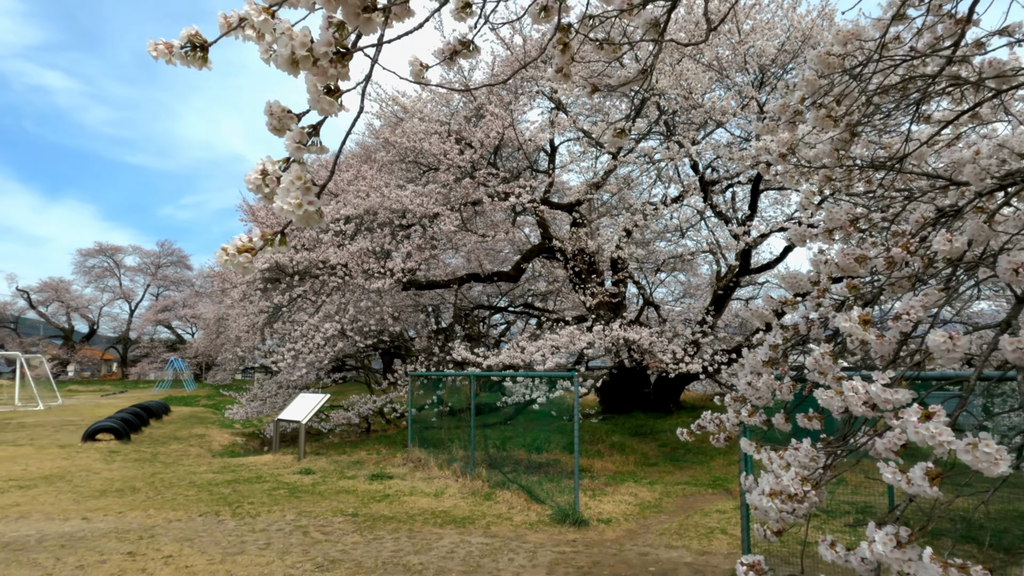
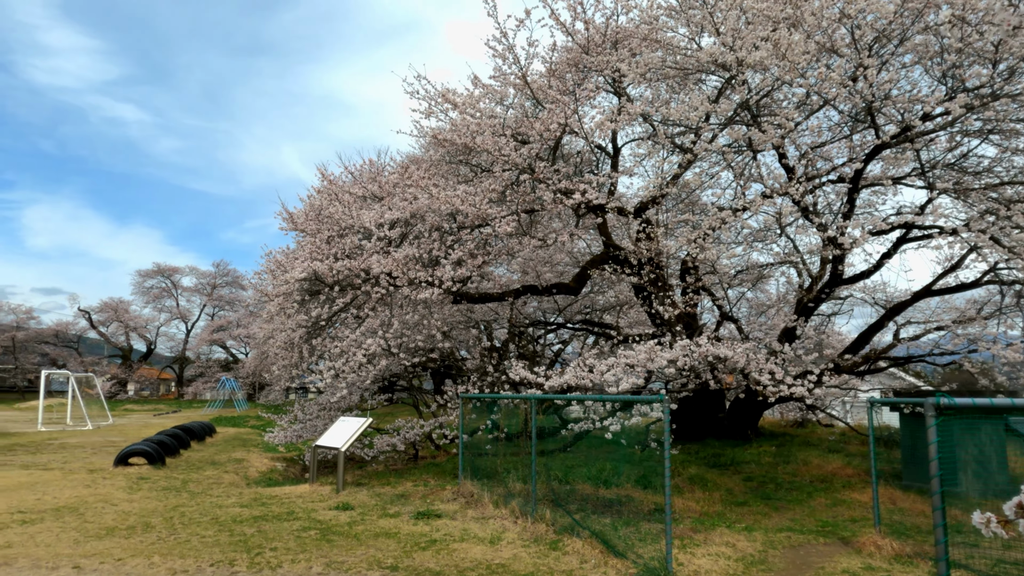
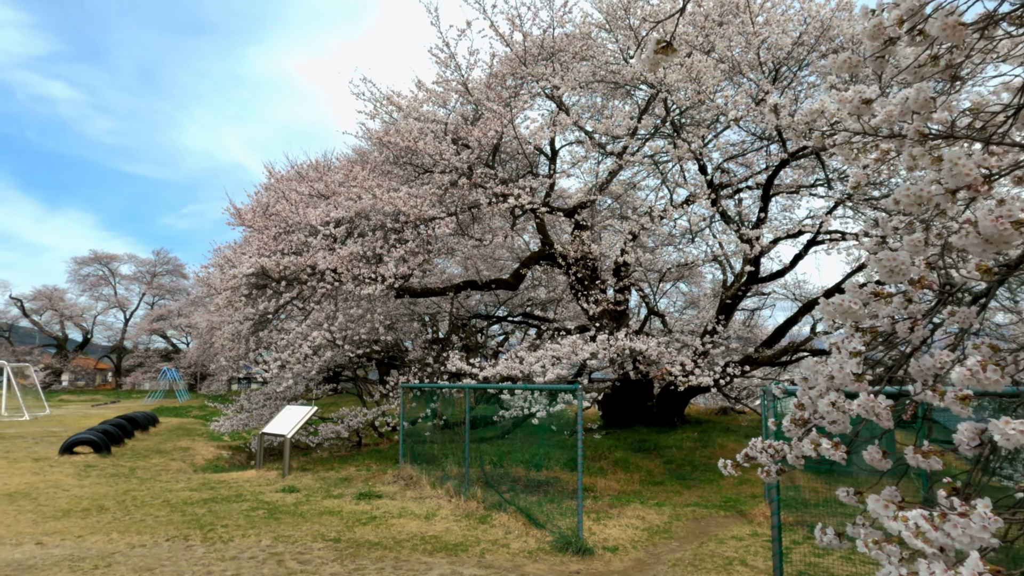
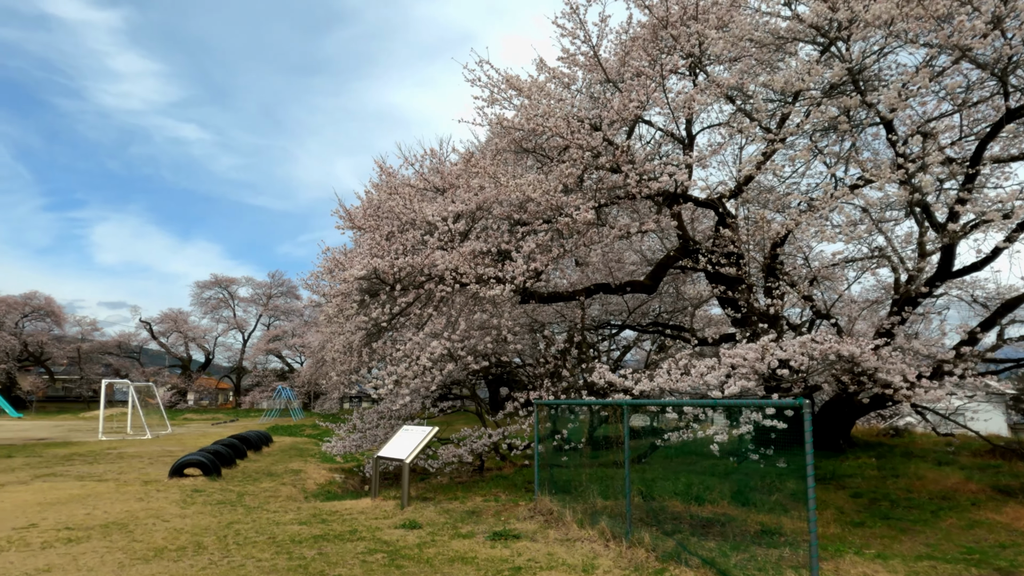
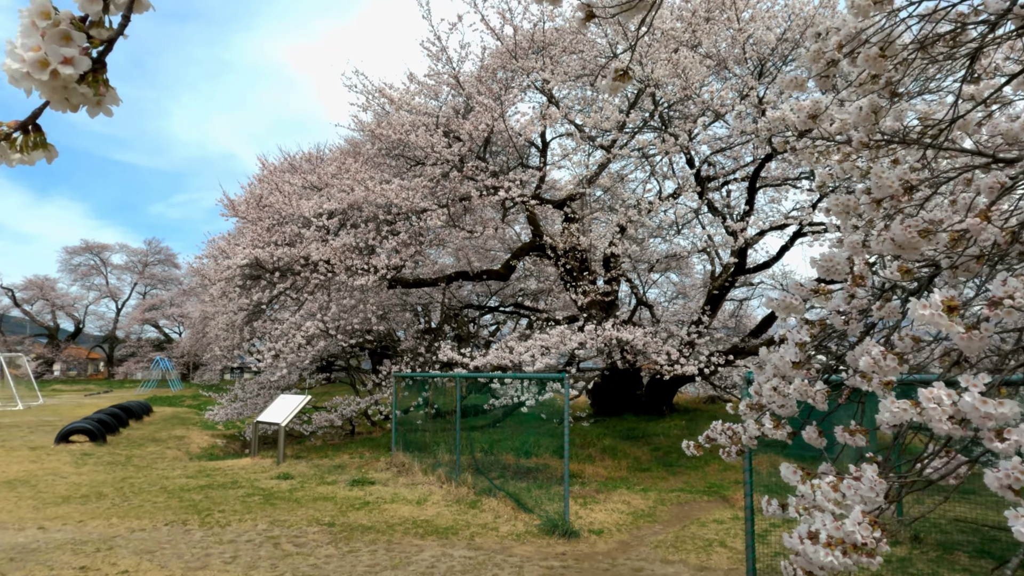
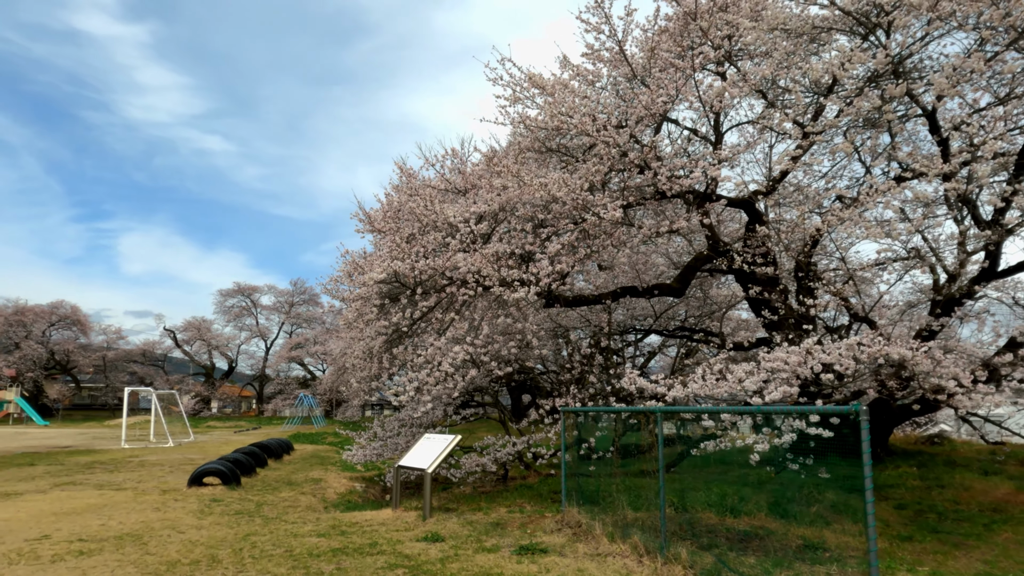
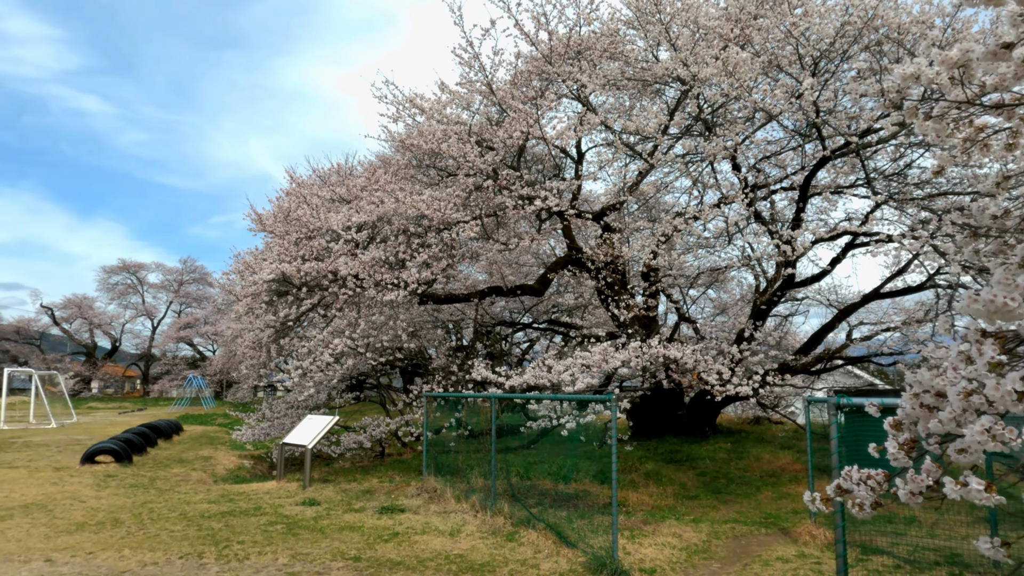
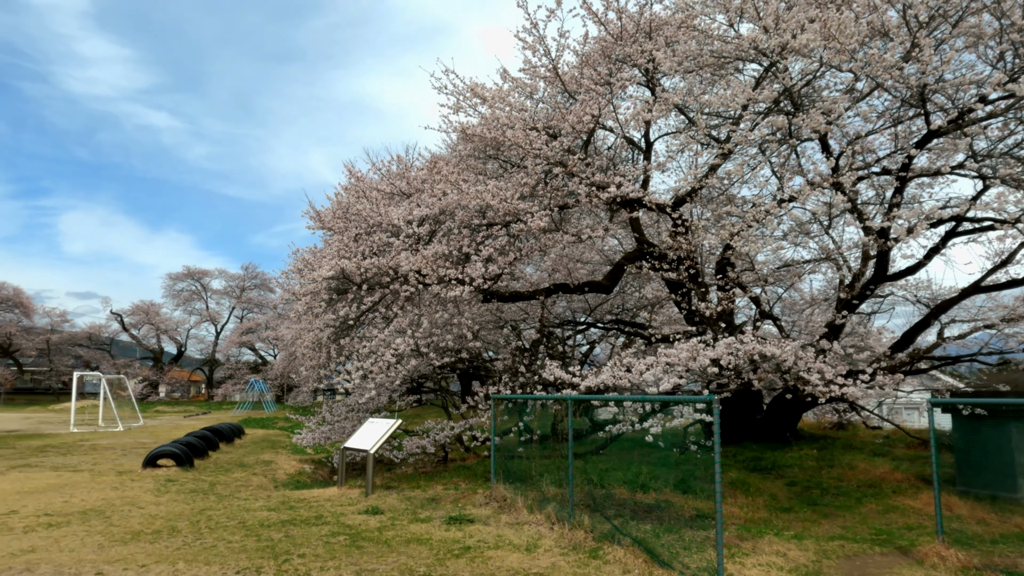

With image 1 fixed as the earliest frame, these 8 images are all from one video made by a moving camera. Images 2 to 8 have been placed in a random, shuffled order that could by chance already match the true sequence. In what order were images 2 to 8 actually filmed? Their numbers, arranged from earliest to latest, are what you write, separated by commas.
5, 3, 7, 2, 8, 4, 6
